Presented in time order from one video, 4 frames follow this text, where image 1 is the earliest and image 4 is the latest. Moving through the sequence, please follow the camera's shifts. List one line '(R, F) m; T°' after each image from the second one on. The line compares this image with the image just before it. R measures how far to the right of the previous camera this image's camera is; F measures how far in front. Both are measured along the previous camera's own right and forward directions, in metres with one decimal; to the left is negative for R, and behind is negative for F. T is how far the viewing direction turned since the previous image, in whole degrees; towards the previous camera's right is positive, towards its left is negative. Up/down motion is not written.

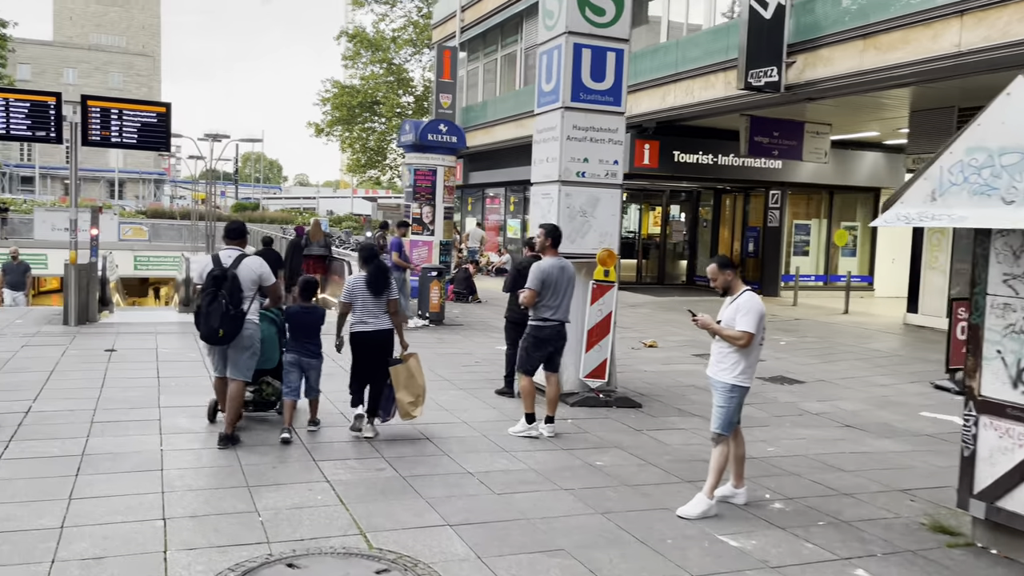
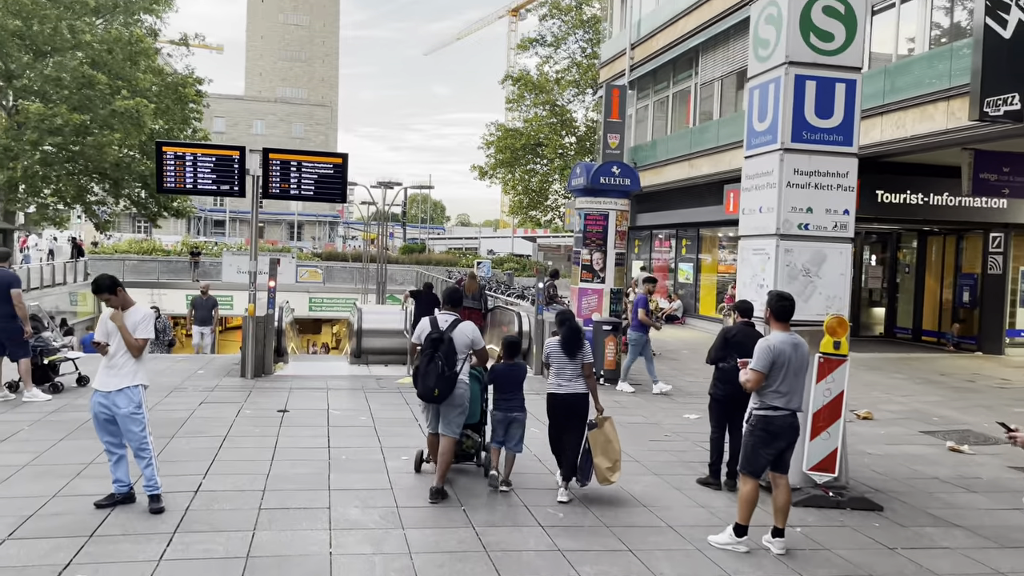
(-0.4, +0.9) m; -11°
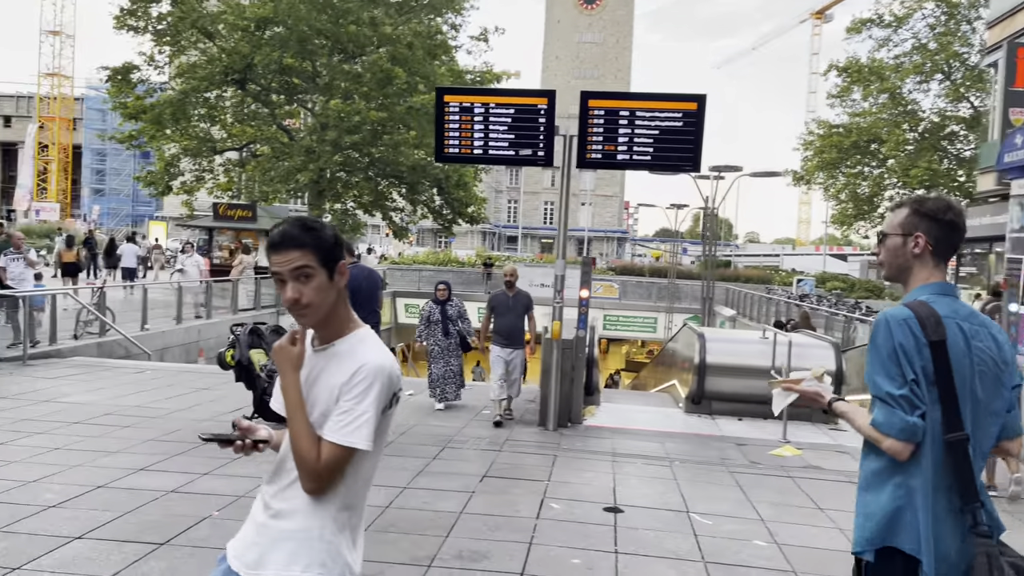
(-1.4, +3.8) m; -20°
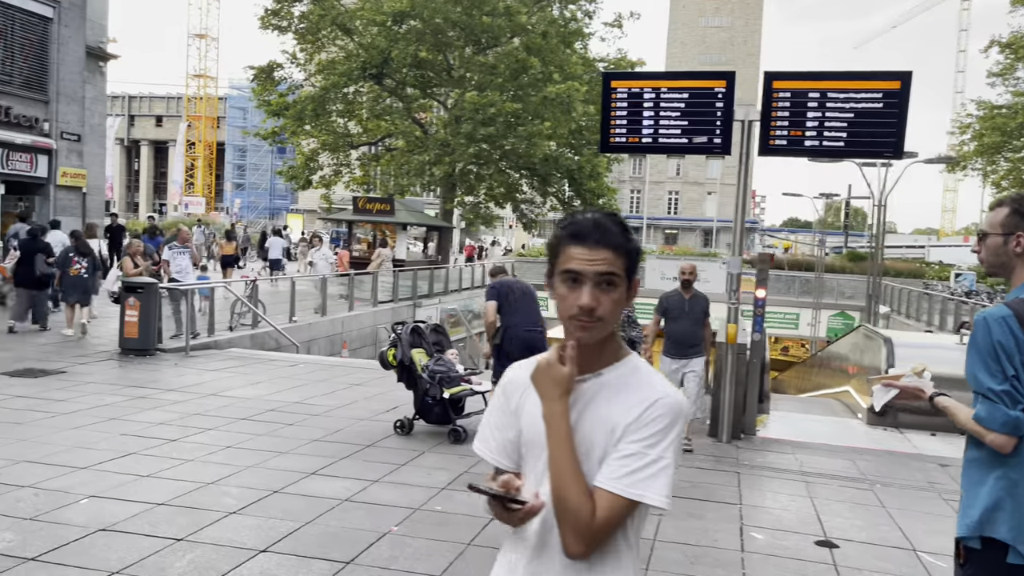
(-0.5, +0.4) m; -8°
